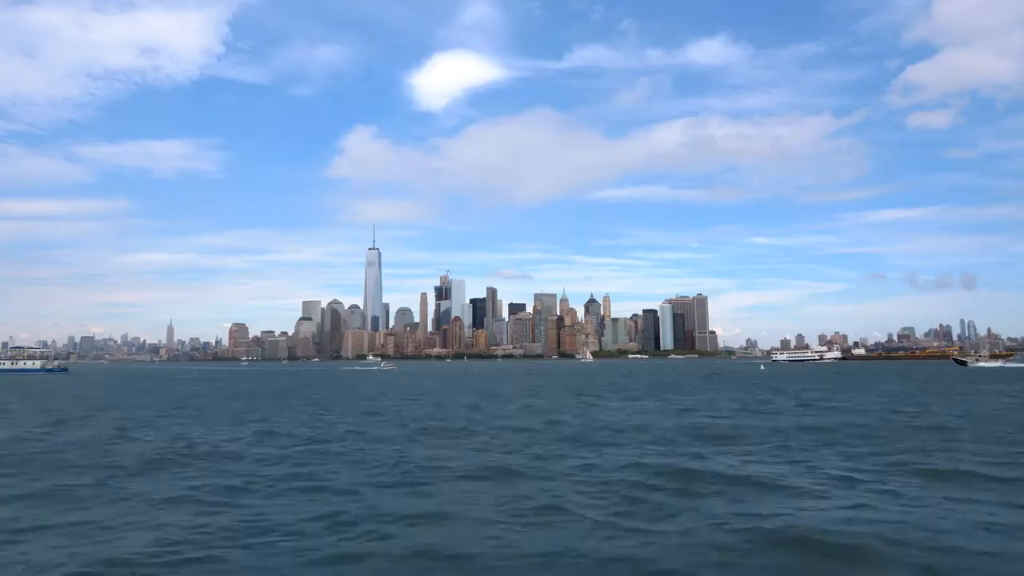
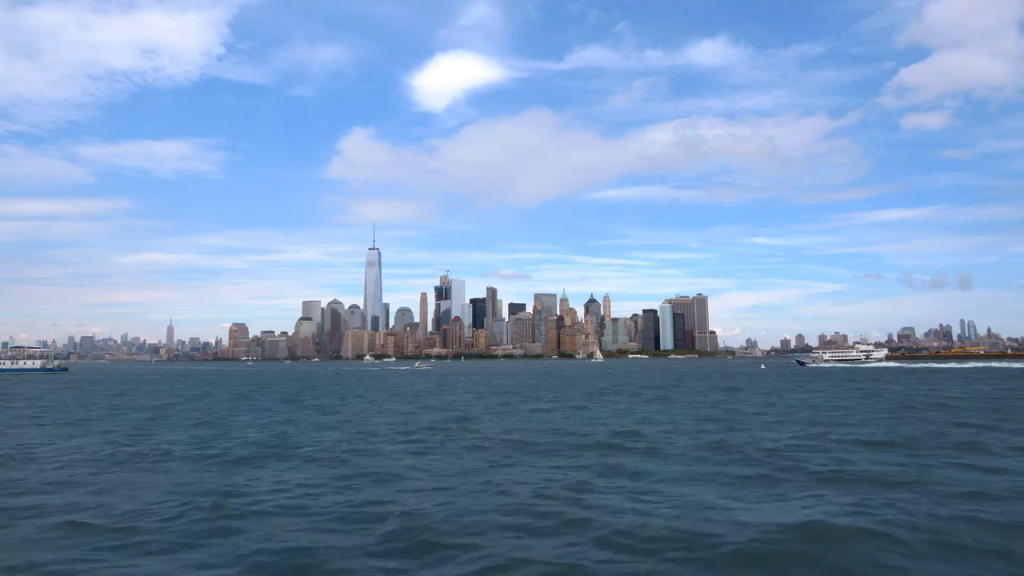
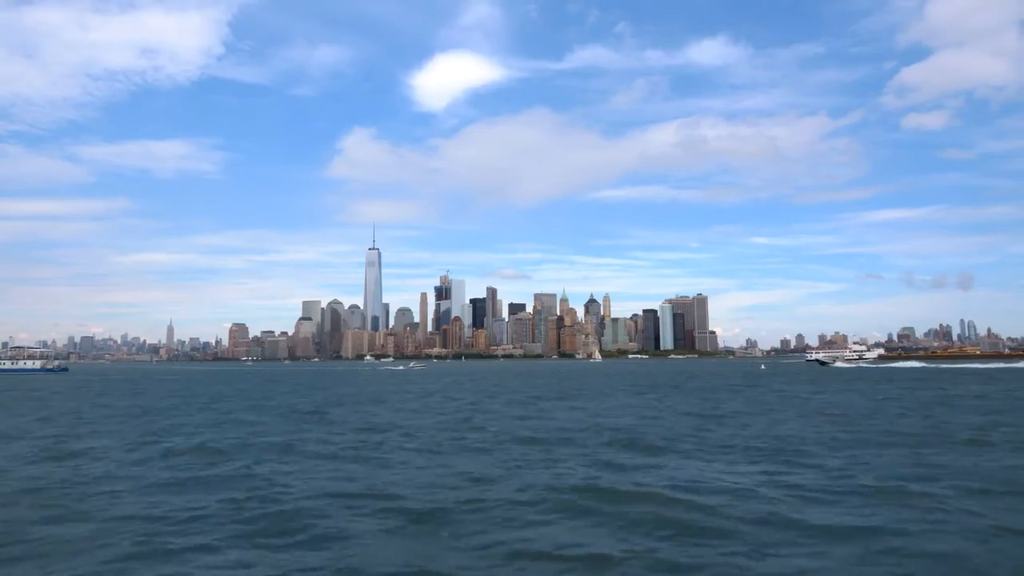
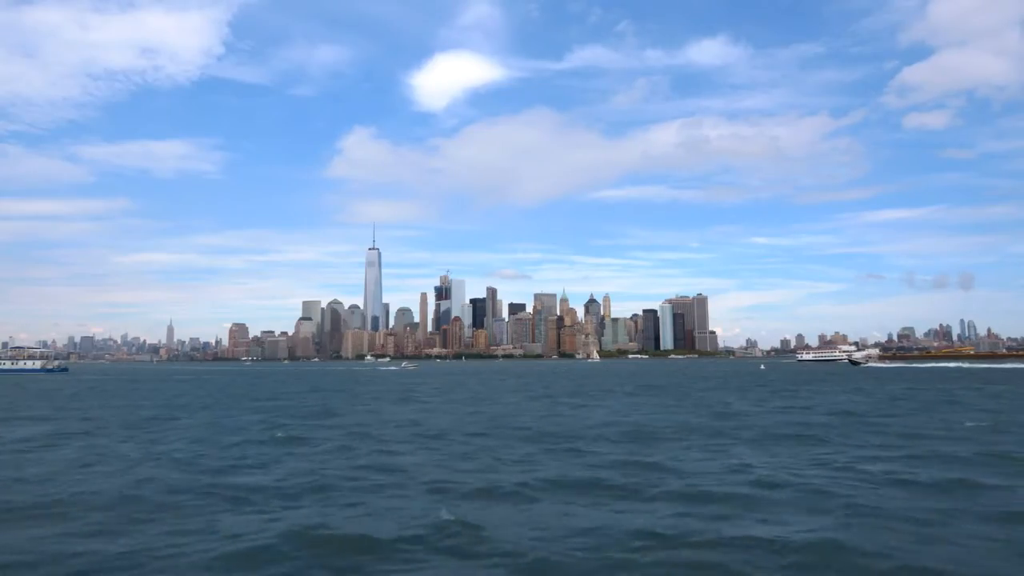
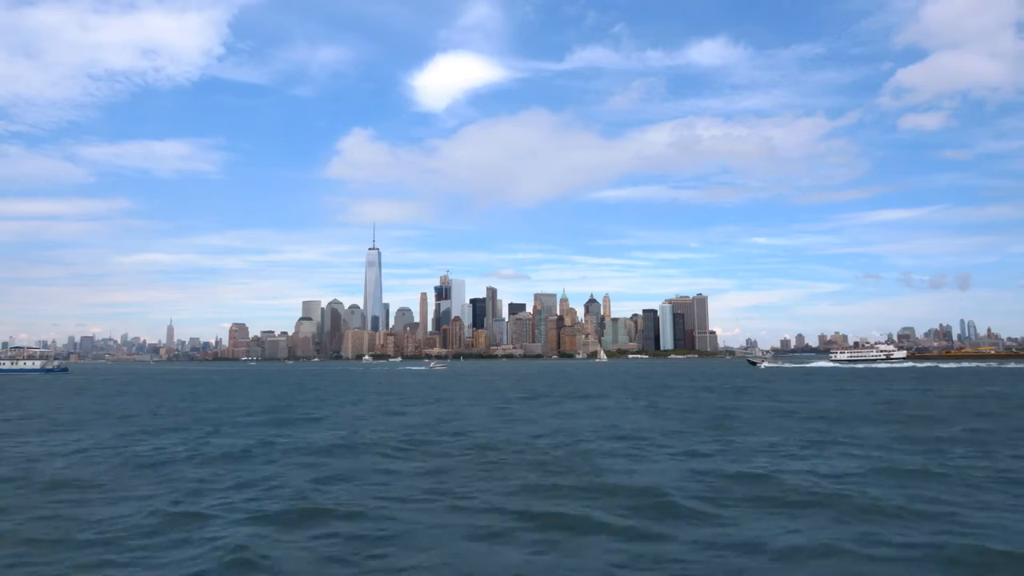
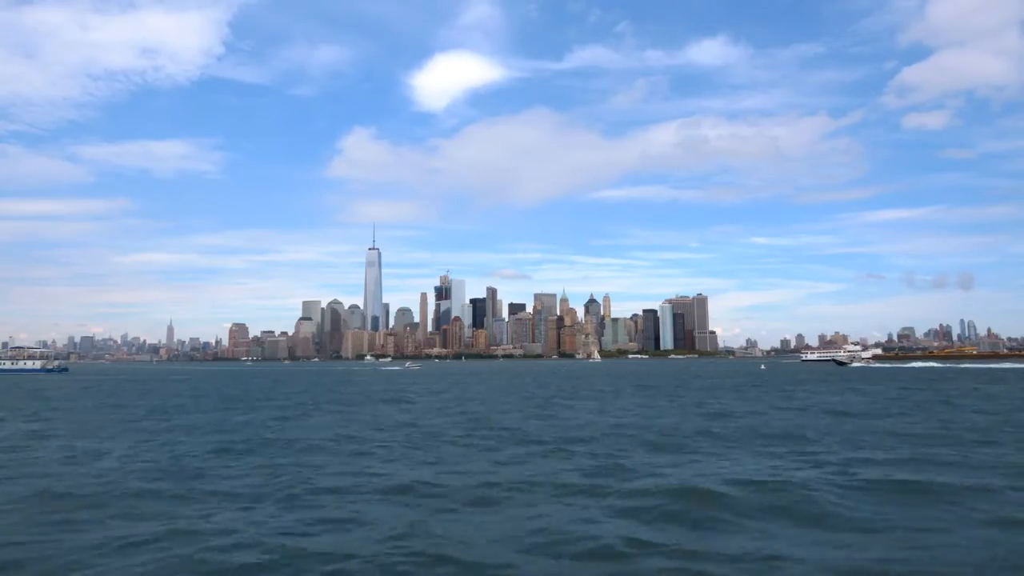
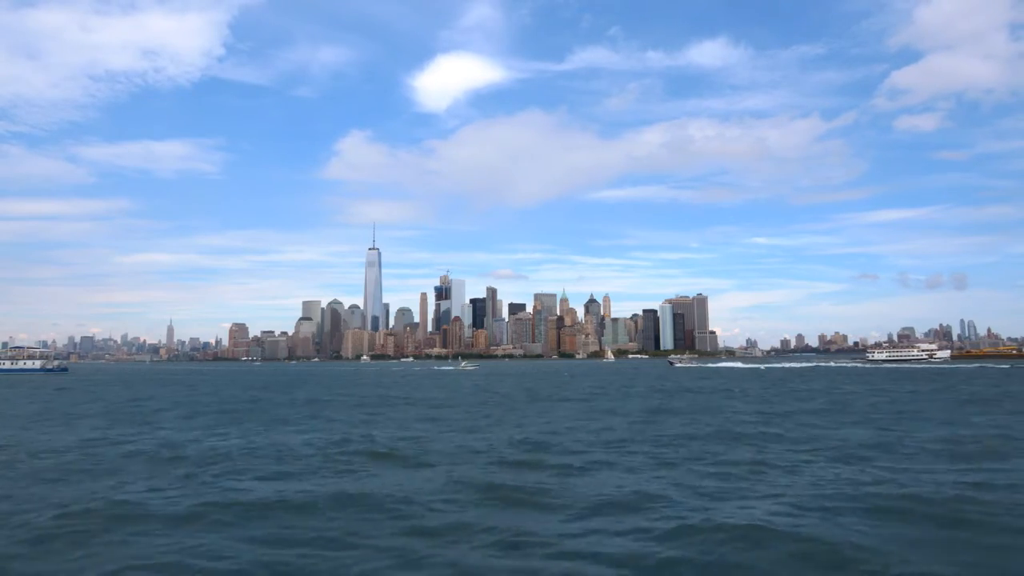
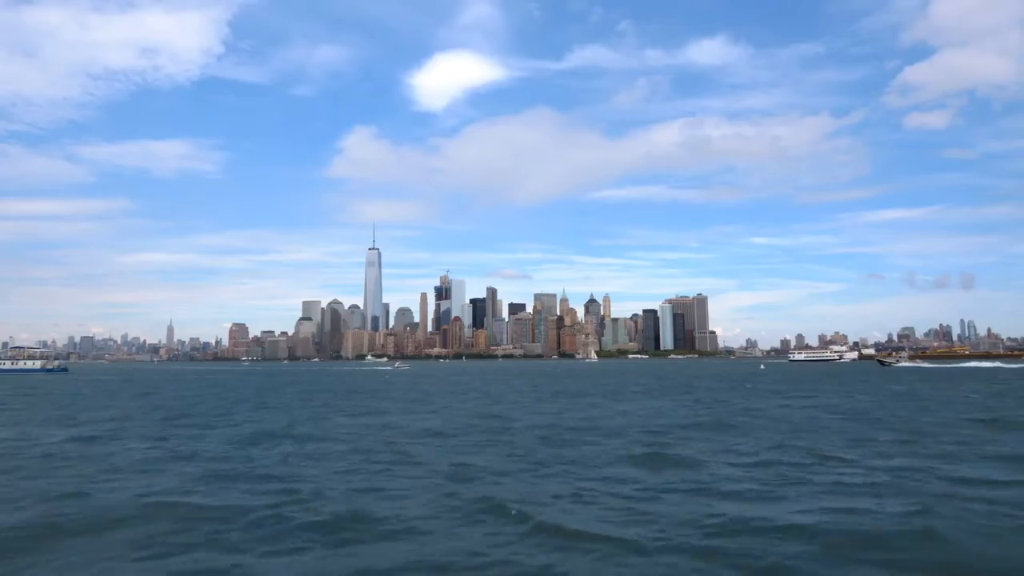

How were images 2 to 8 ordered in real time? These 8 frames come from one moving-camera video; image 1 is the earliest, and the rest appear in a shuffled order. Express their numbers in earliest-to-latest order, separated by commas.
8, 4, 6, 3, 2, 5, 7
